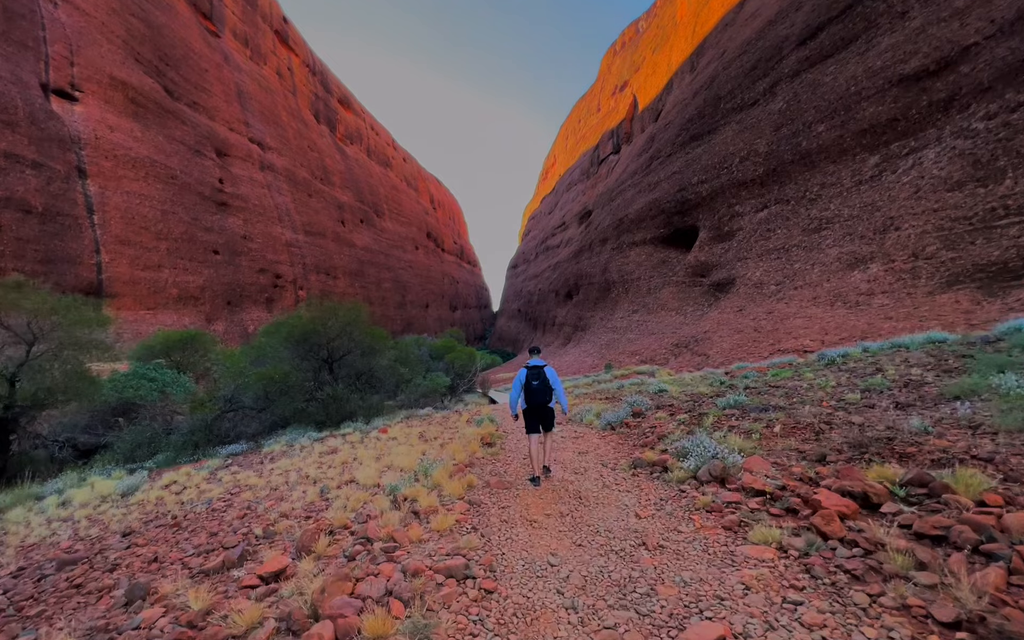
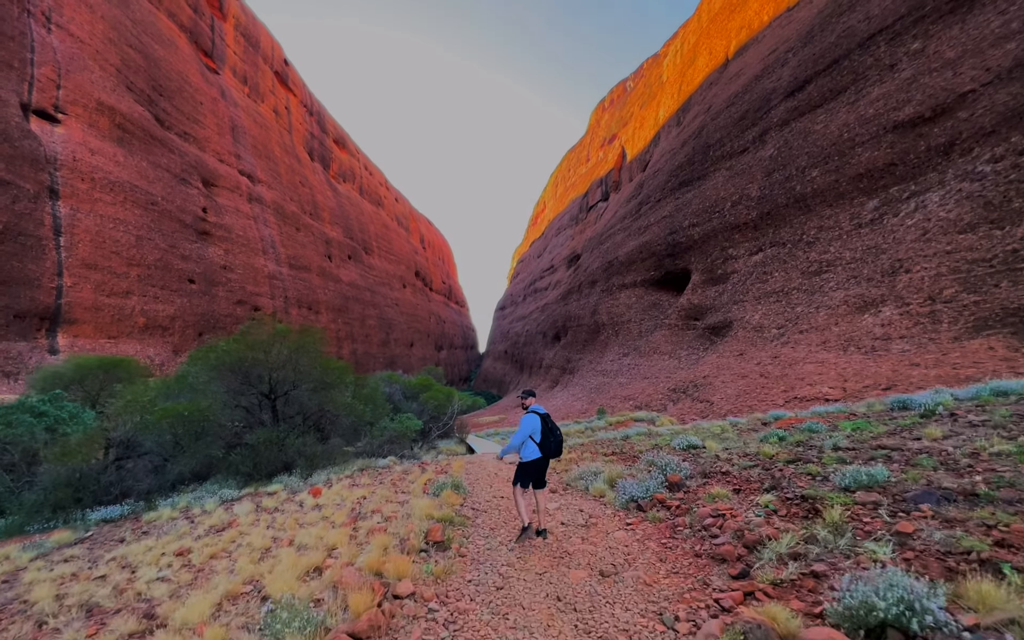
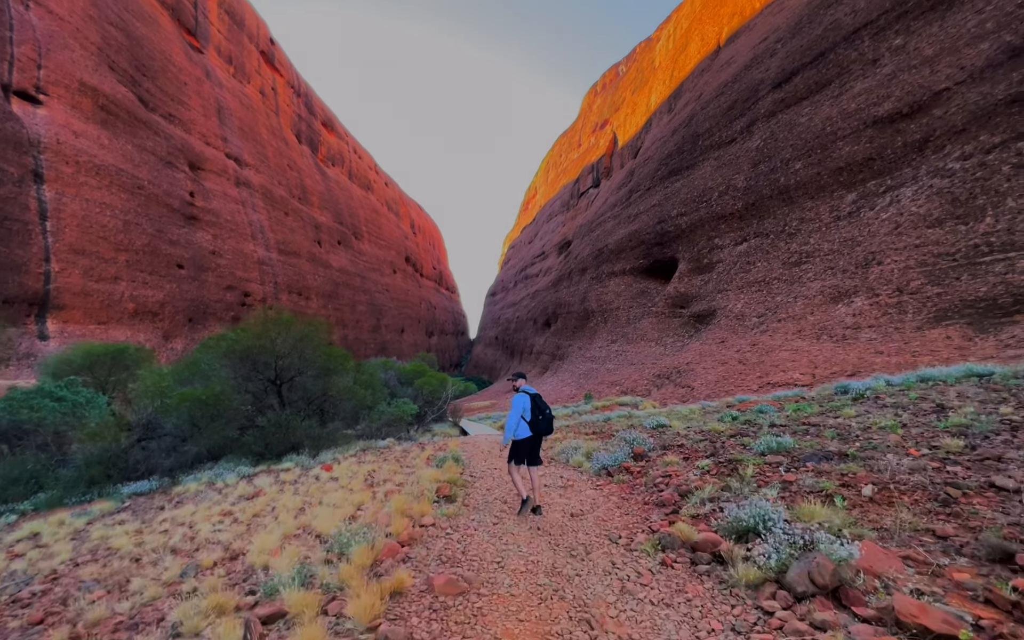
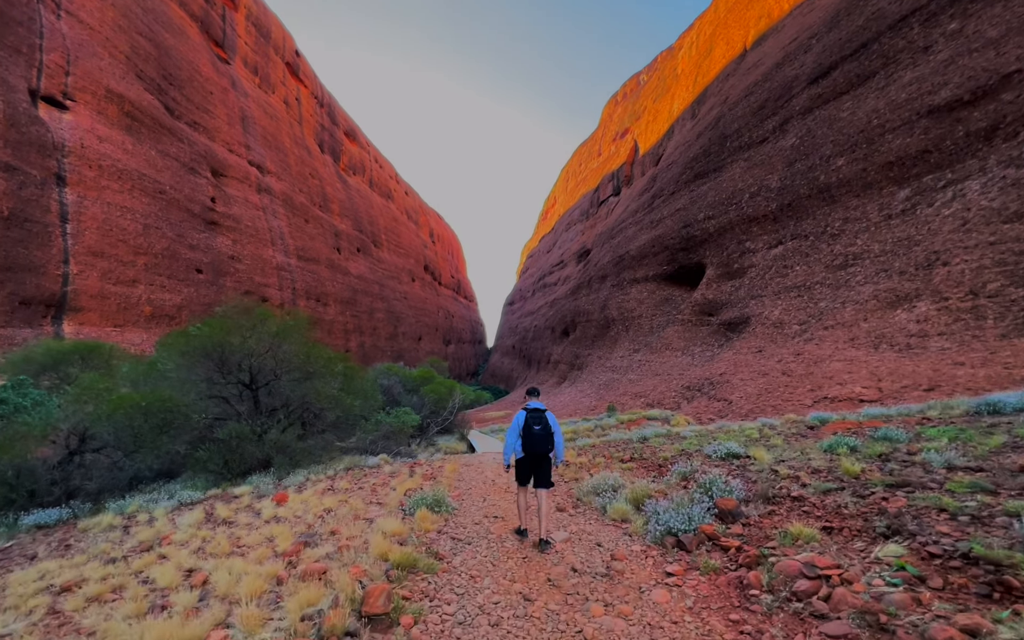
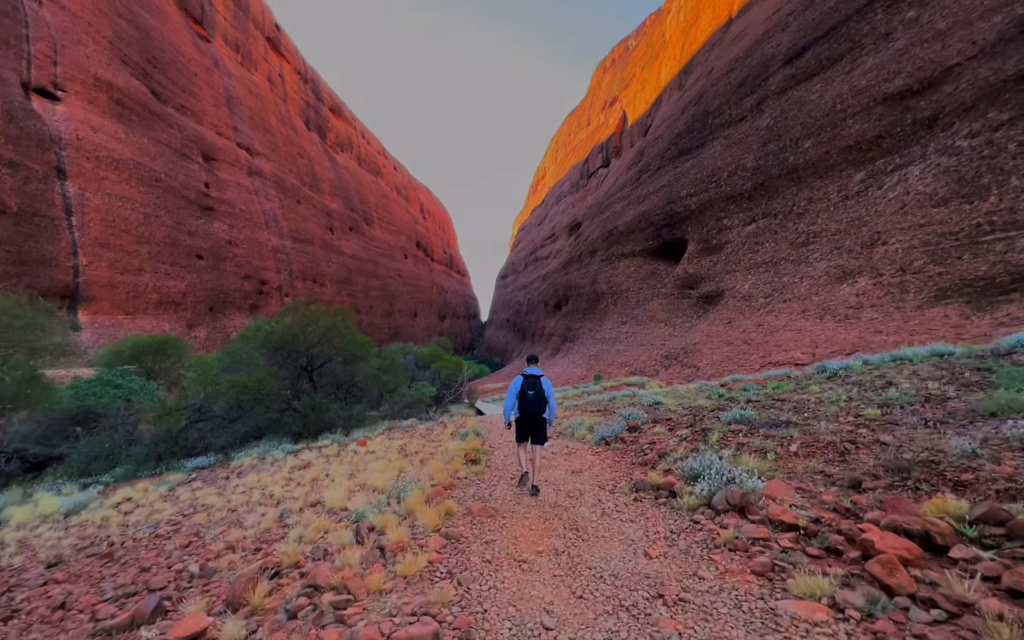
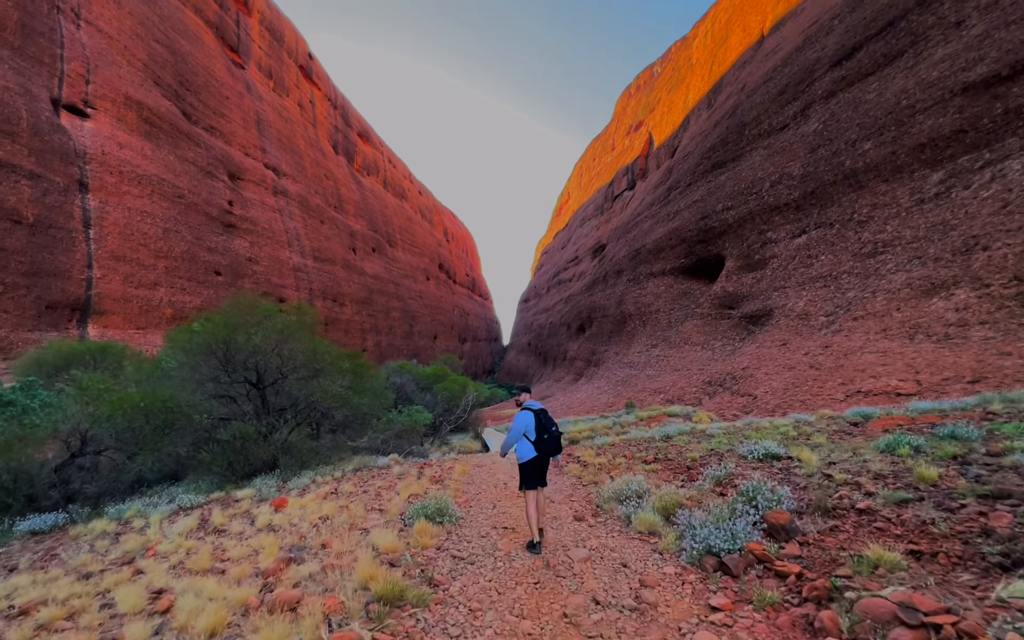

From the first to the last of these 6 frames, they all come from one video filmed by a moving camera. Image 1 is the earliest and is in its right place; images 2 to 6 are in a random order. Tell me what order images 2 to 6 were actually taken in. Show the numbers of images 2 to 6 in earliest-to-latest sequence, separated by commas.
5, 3, 2, 4, 6
